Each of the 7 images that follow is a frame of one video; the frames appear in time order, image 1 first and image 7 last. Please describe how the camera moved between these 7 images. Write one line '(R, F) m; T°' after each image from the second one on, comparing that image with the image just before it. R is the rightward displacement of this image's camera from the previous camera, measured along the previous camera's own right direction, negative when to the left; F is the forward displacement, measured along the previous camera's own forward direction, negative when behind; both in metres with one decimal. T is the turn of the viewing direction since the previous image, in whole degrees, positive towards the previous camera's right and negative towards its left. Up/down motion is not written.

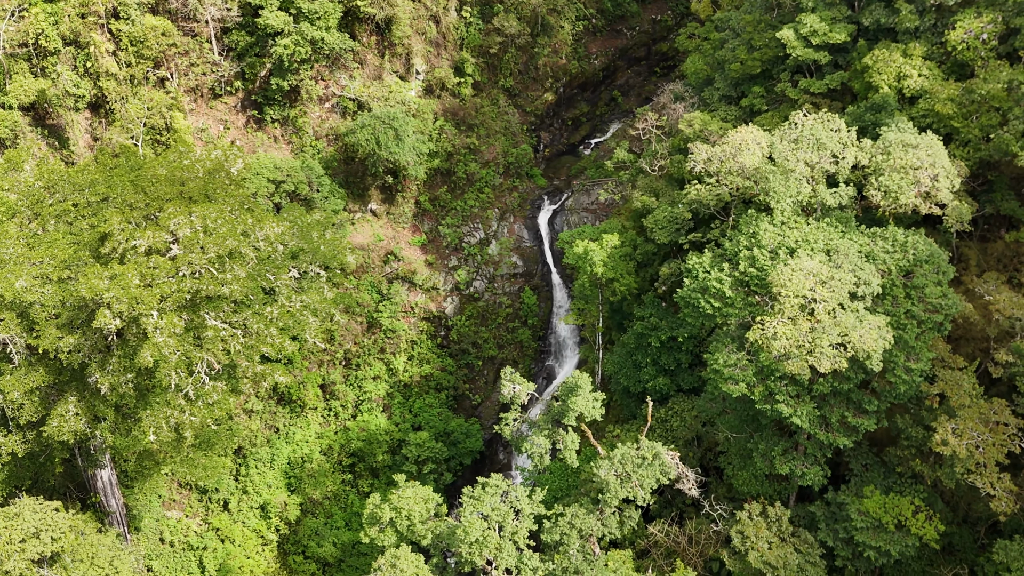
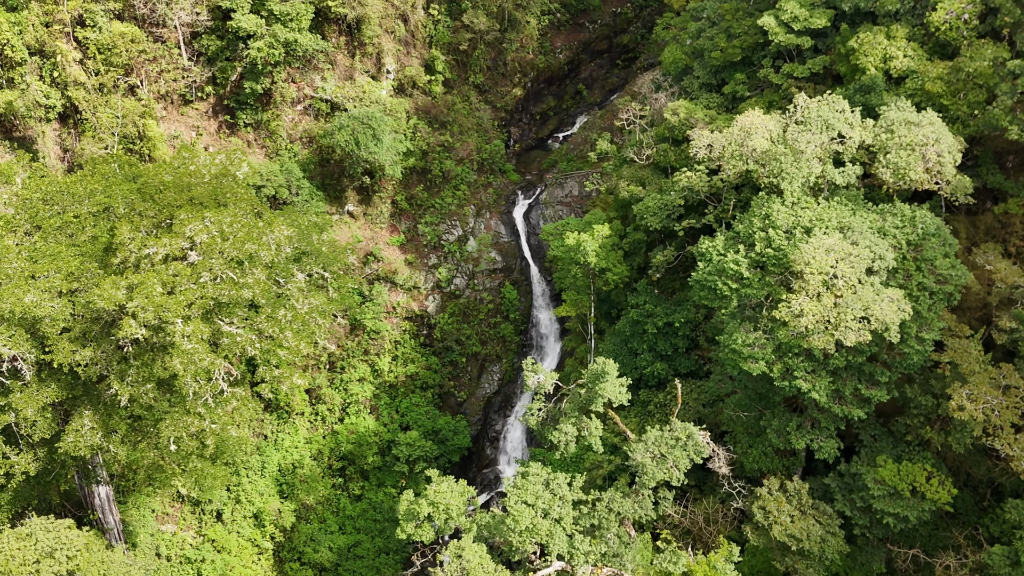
(-1.2, 0.0) m; +3°
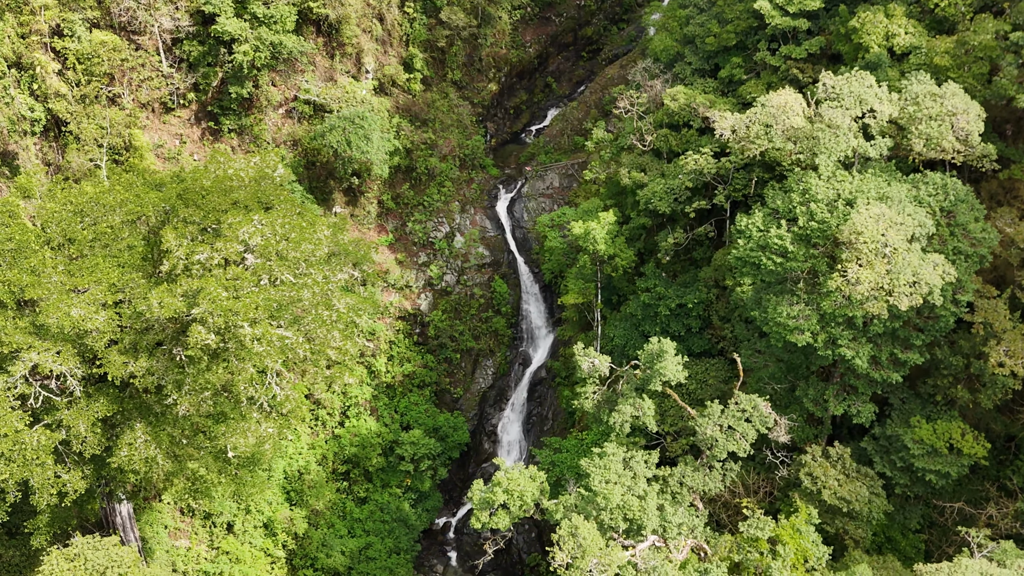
(-1.8, -0.1) m; +3°
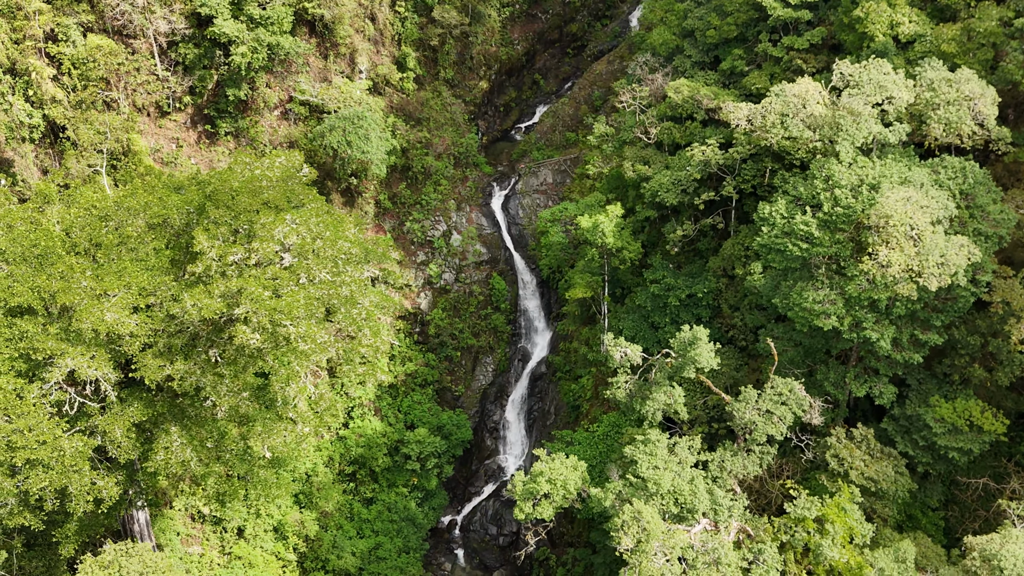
(-1.0, -0.1) m; +1°
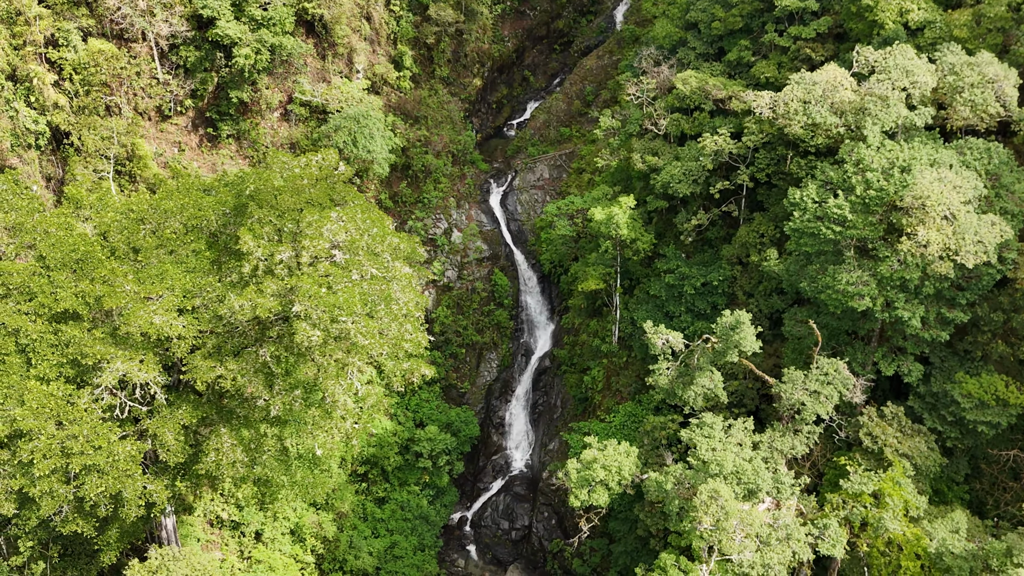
(-1.2, -0.2) m; +1°
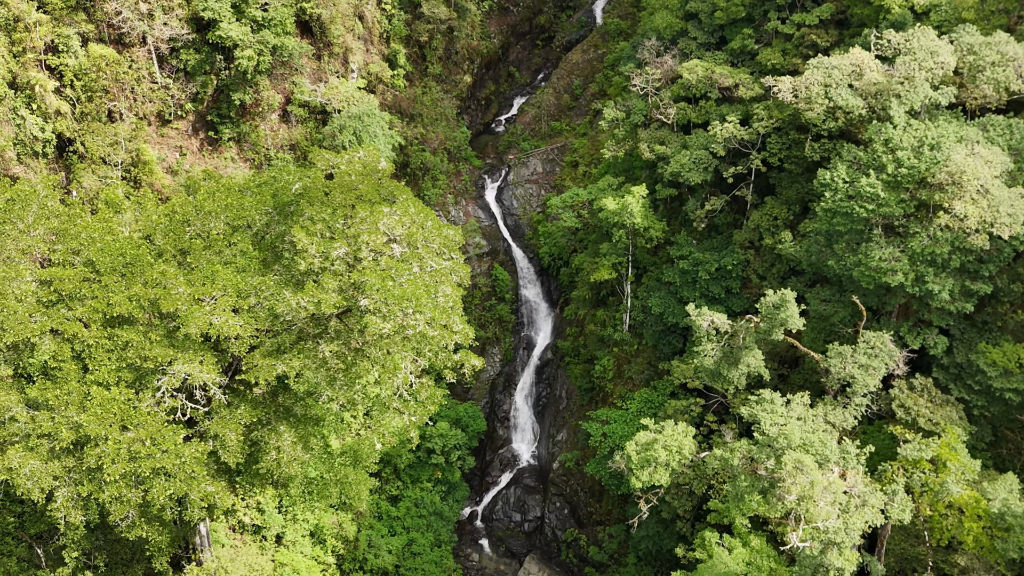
(-1.4, -0.3) m; +1°
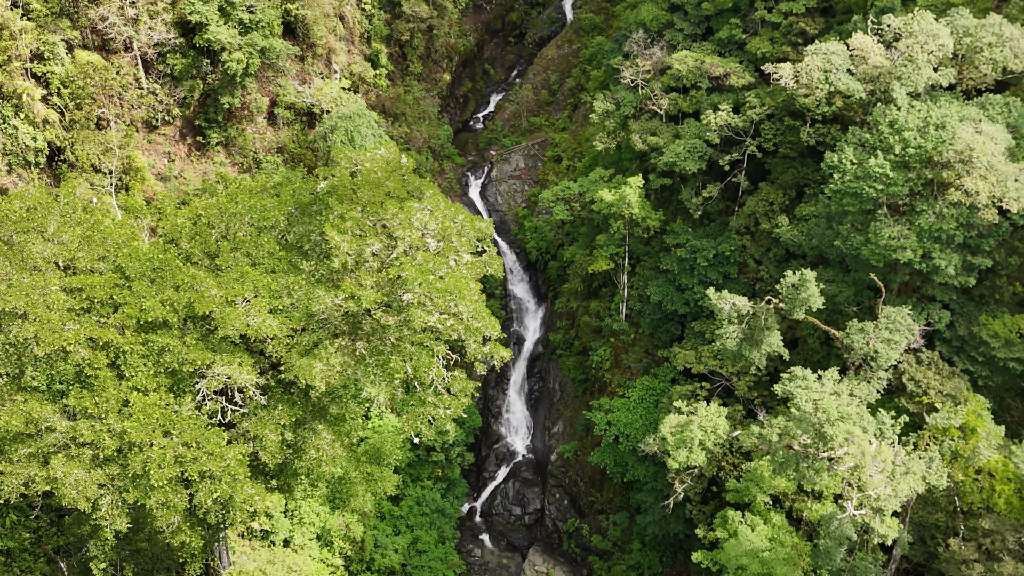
(-1.2, -0.2) m; +2°
